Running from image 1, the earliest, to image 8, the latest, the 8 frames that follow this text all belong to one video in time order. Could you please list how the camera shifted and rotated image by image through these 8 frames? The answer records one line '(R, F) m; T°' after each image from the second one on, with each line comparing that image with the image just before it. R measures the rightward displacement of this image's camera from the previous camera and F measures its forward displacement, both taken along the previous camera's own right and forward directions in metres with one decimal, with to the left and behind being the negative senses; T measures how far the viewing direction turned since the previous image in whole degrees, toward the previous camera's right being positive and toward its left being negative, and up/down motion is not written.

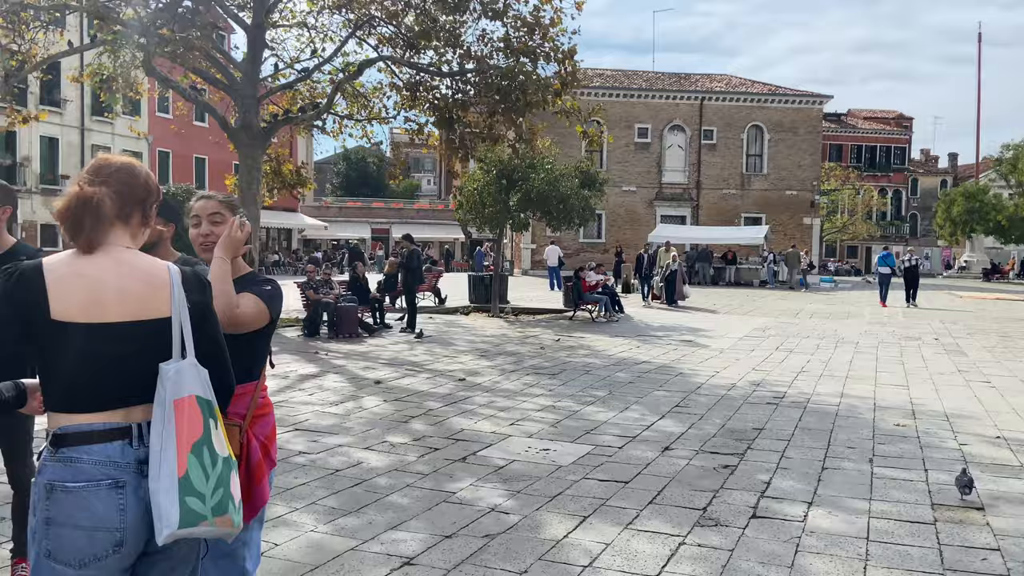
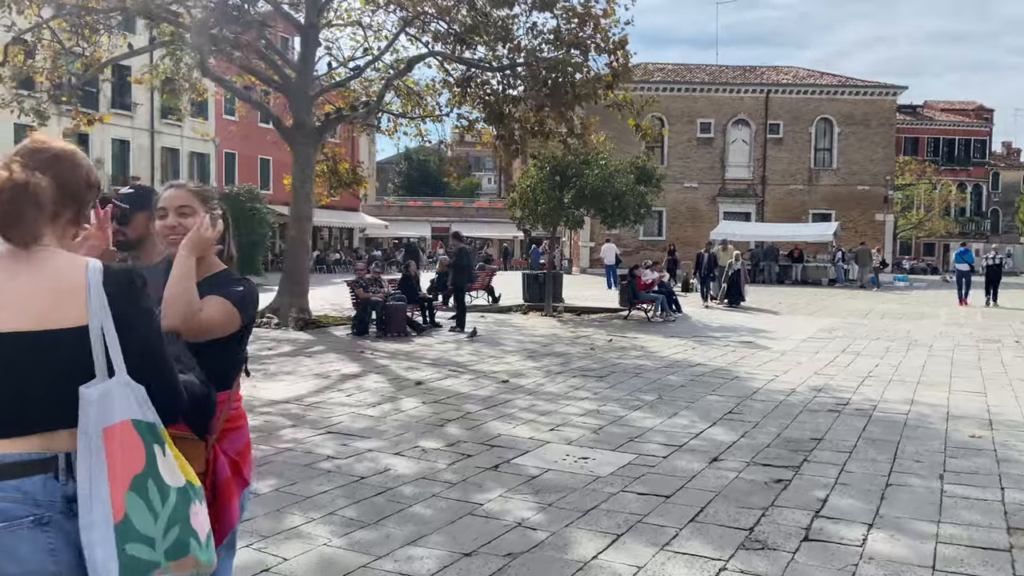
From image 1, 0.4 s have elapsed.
(+0.2, +0.3) m; -4°
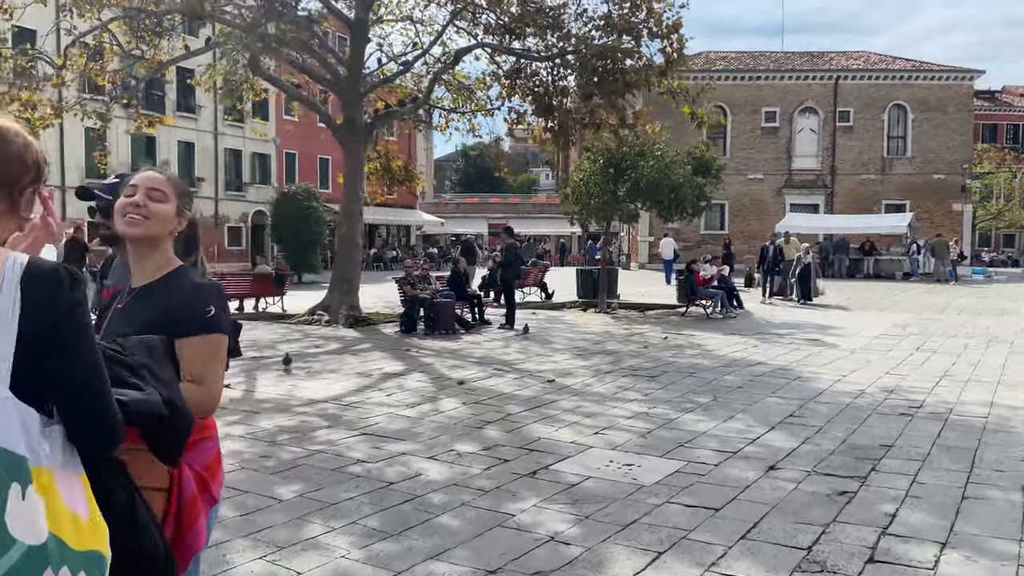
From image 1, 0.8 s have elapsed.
(+0.1, +0.3) m; -4°
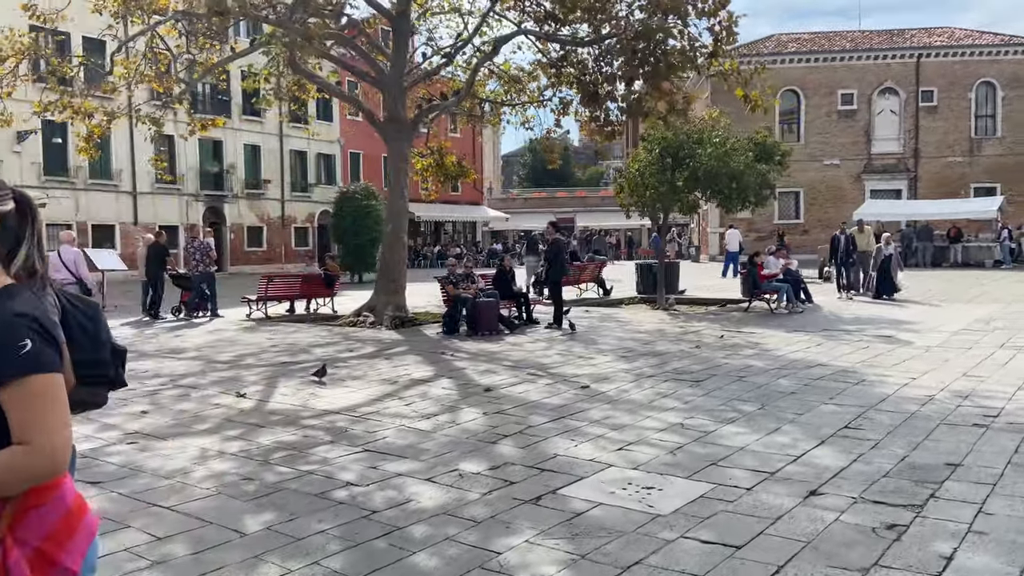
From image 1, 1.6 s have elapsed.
(+0.4, +0.5) m; -5°
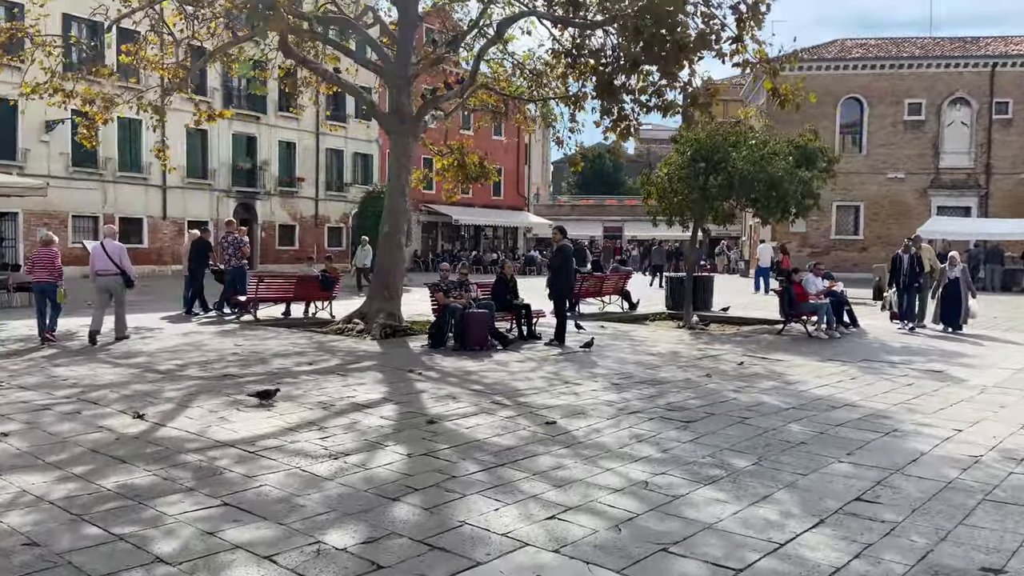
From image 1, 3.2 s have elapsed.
(+0.8, +1.2) m; -4°
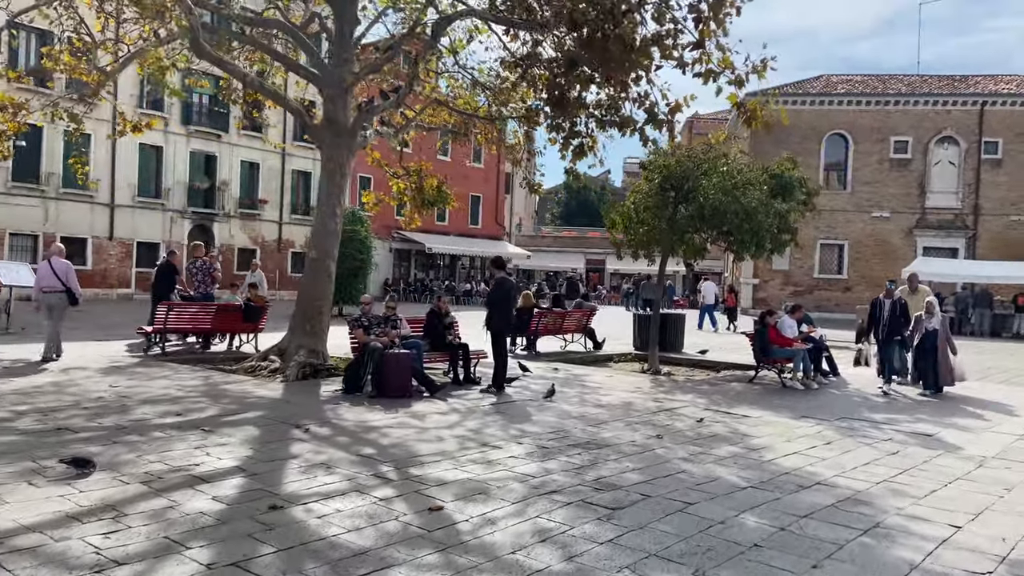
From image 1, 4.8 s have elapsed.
(+0.7, +1.4) m; +1°
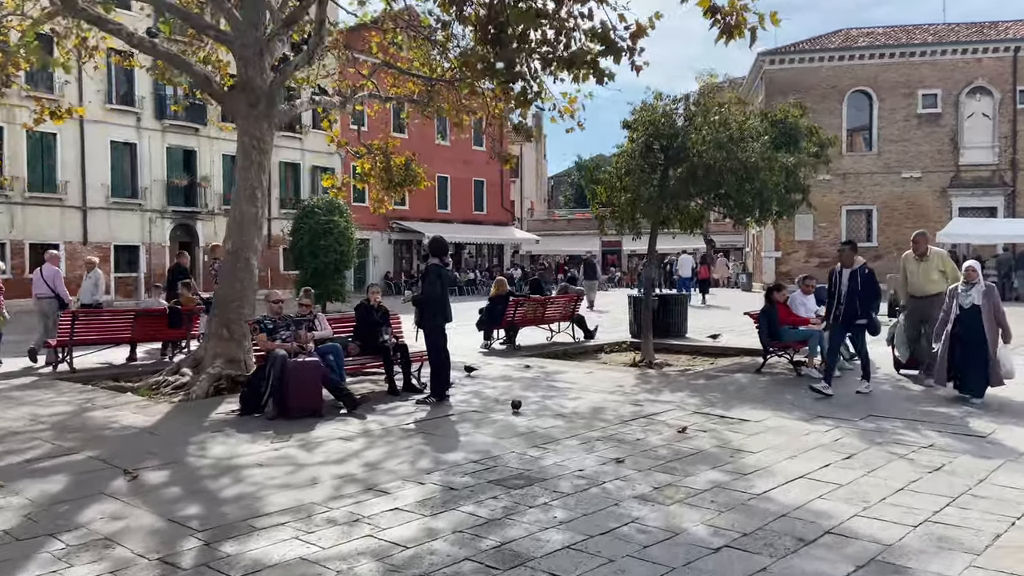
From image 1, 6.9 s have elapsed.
(+0.9, +1.9) m; -2°
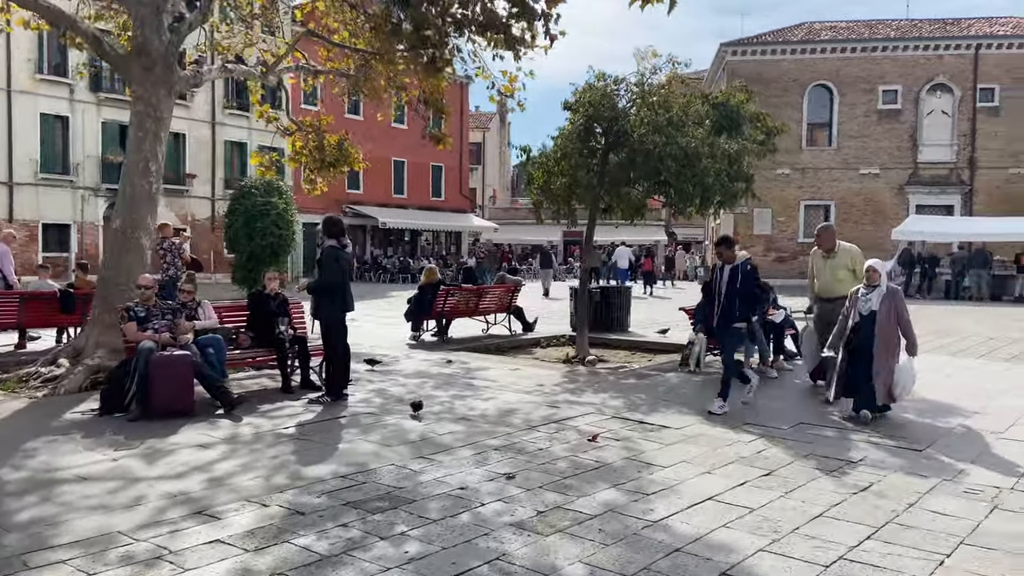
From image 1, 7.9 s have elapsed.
(+0.6, +0.7) m; +2°
